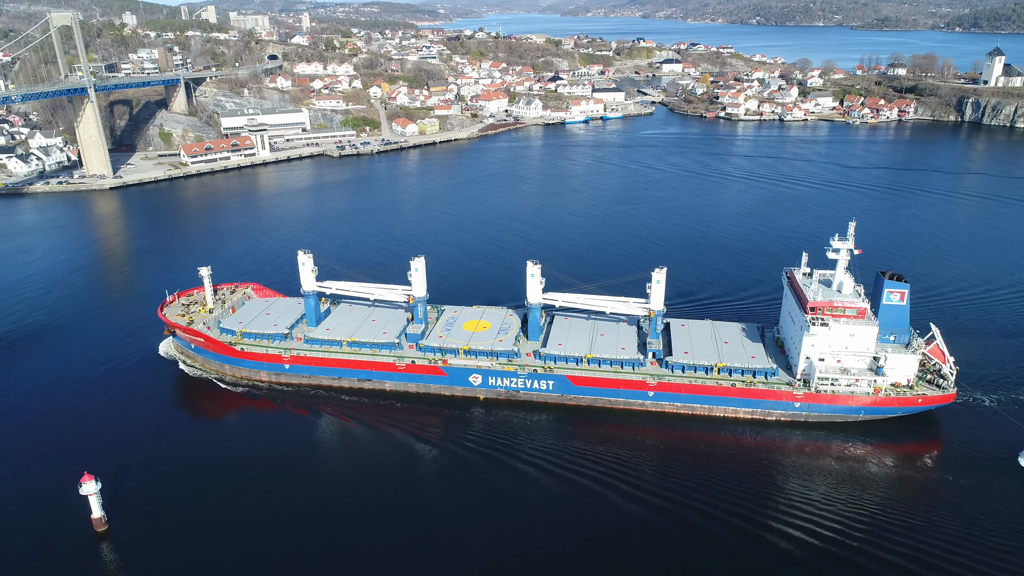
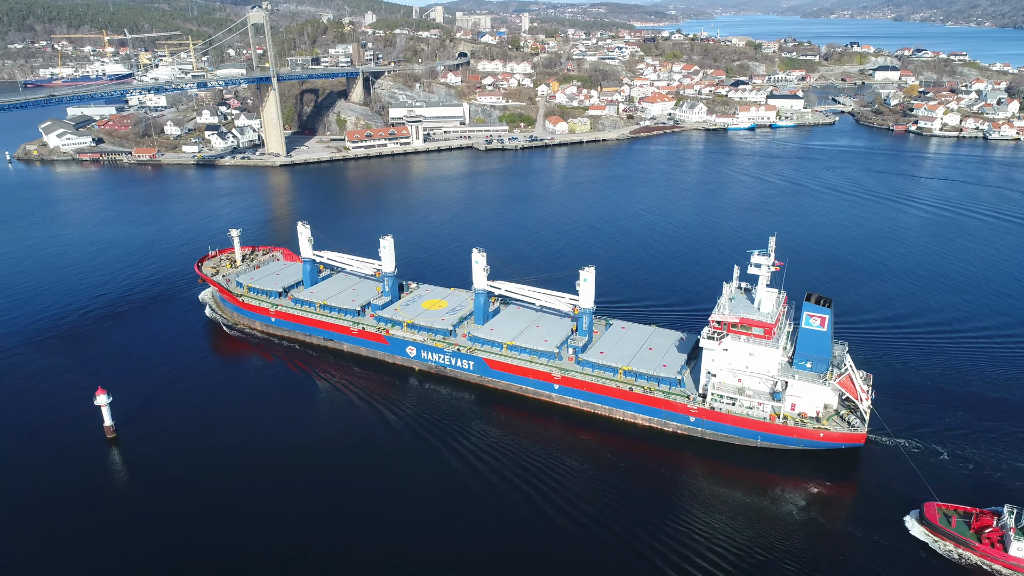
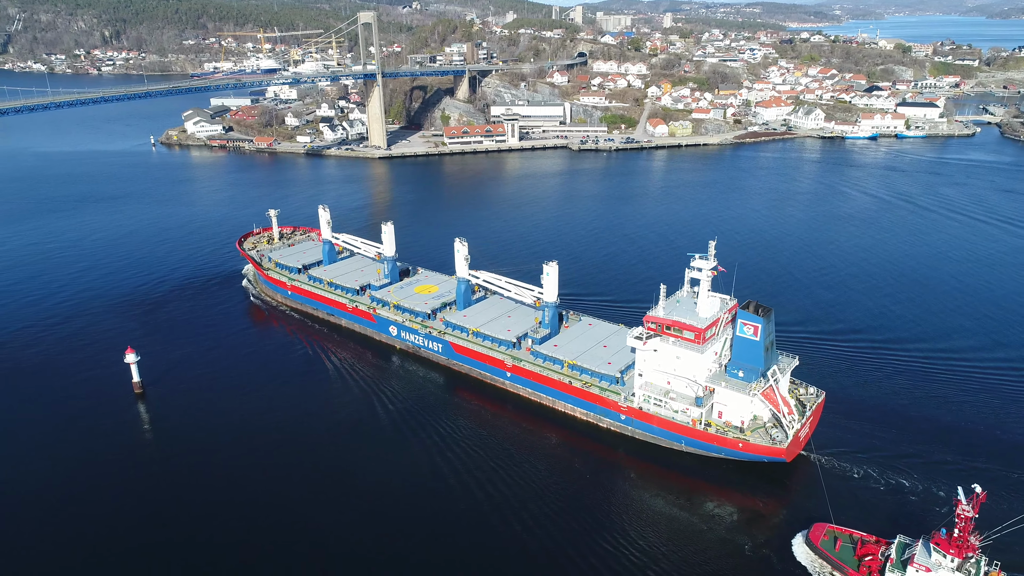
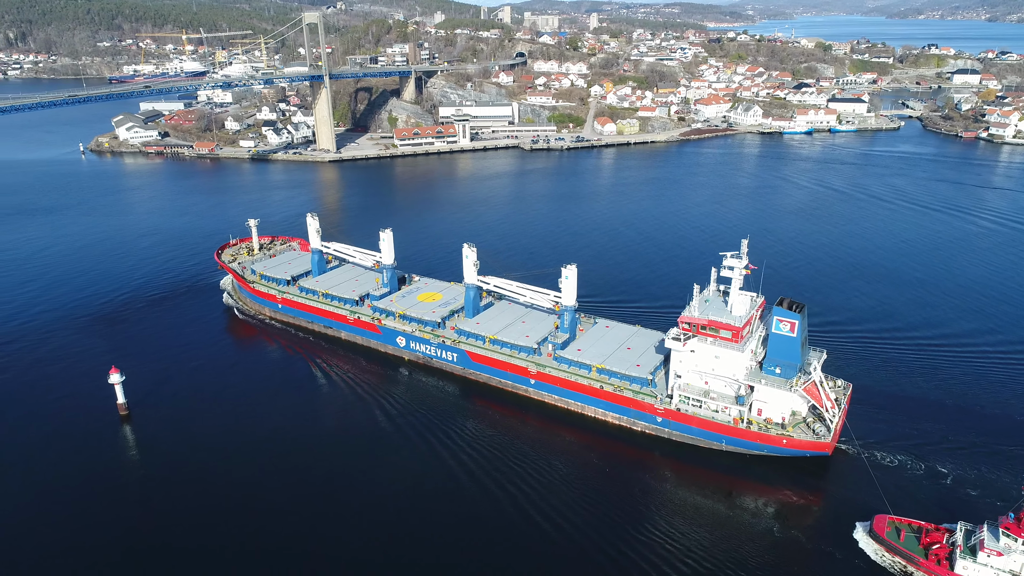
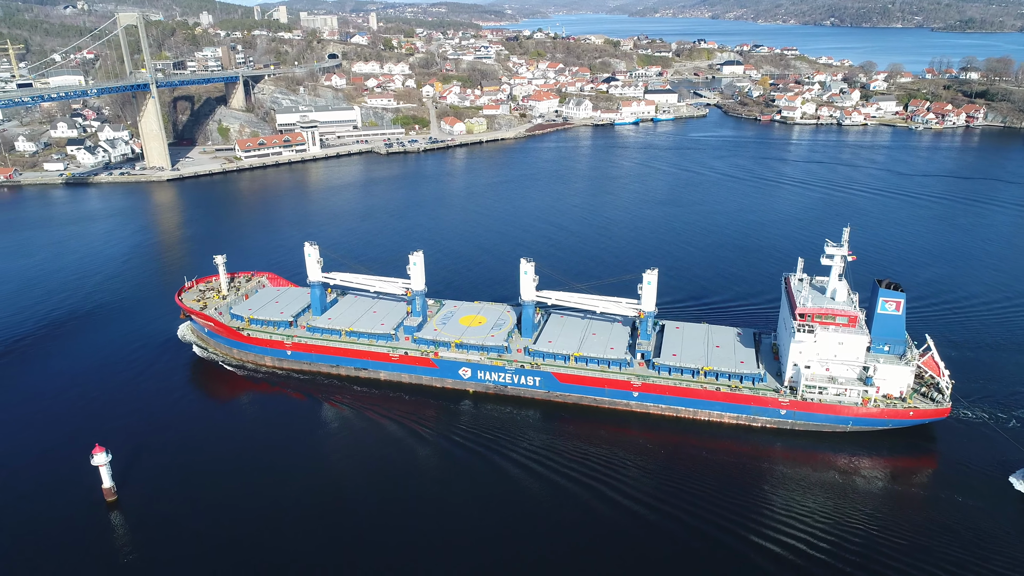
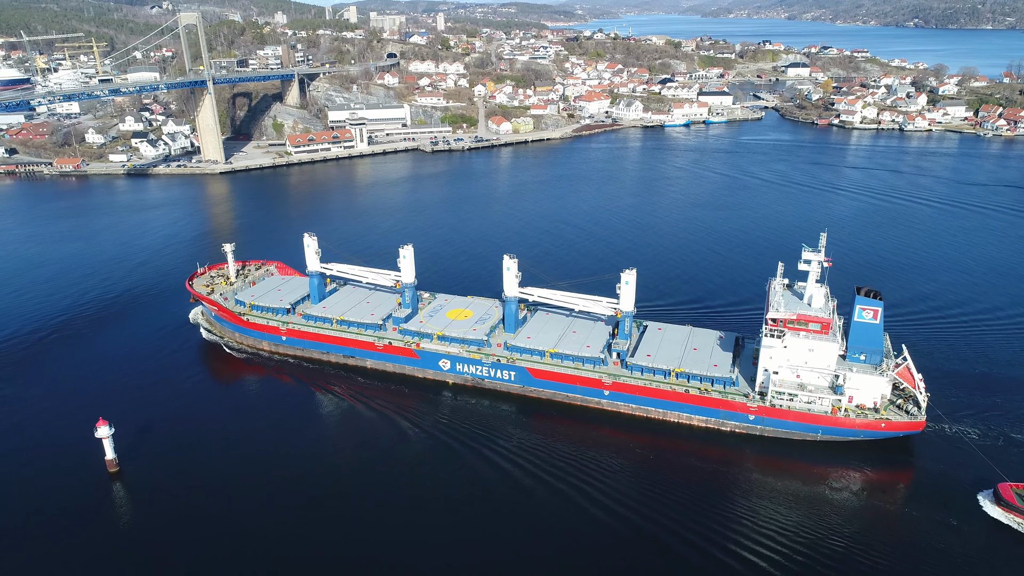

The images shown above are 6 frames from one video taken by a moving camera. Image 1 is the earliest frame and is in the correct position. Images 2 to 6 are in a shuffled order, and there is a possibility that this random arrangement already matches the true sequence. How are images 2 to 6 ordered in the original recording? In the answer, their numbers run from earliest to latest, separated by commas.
5, 6, 2, 4, 3
